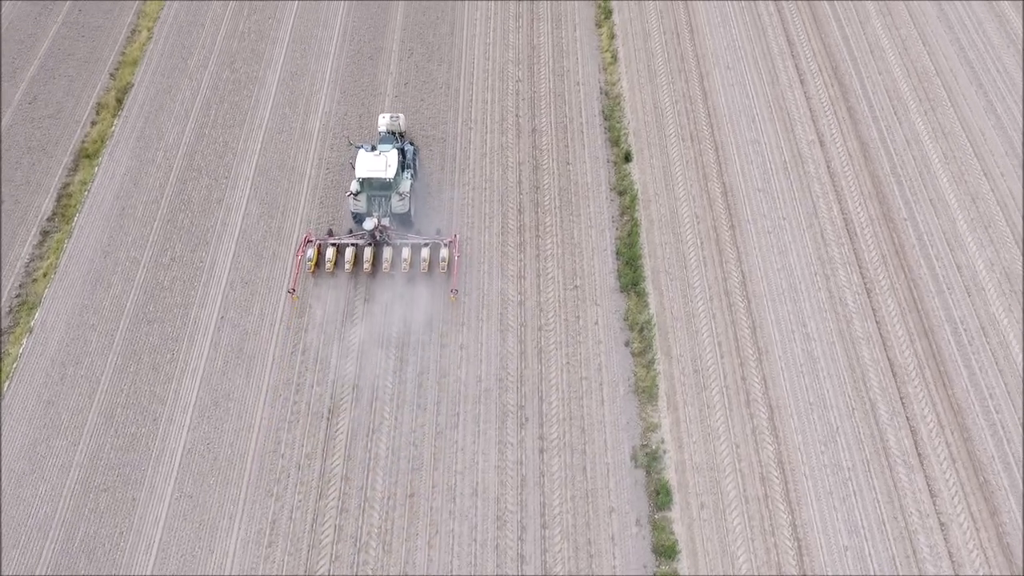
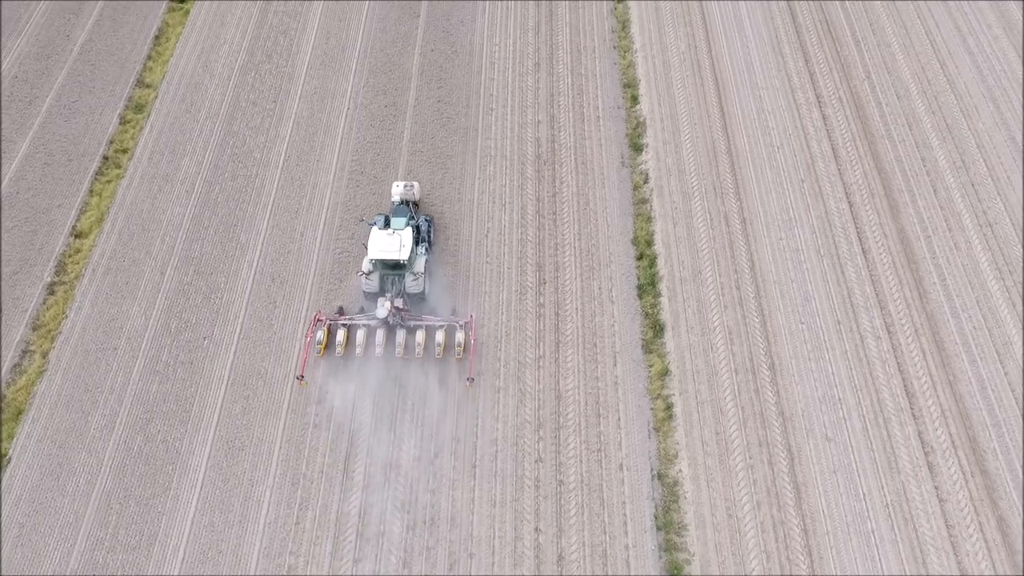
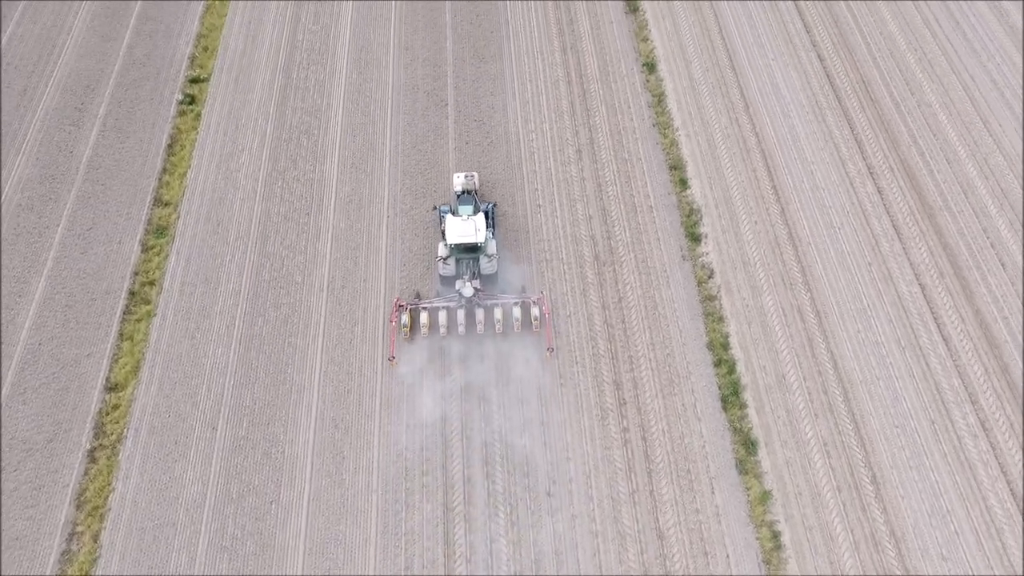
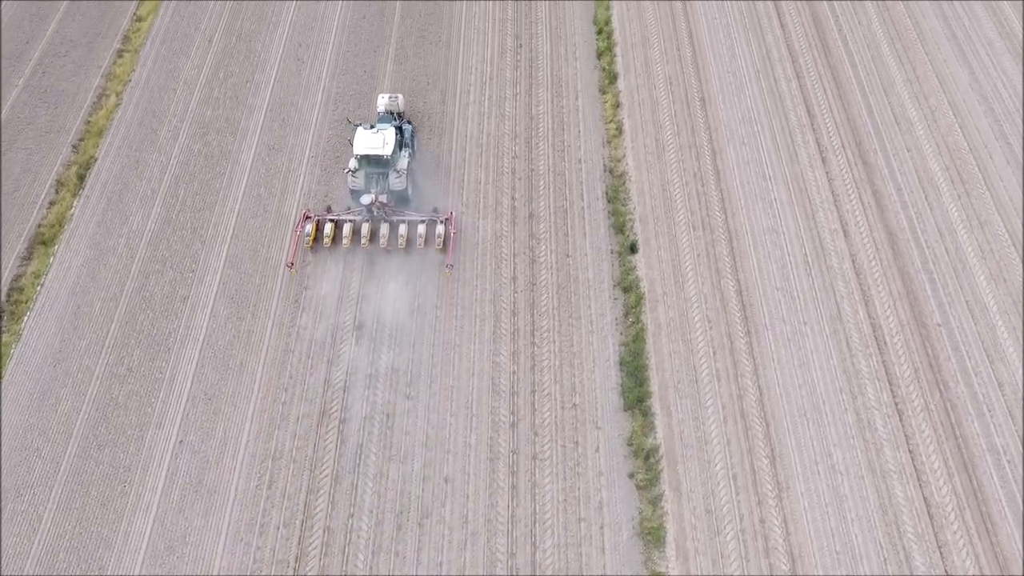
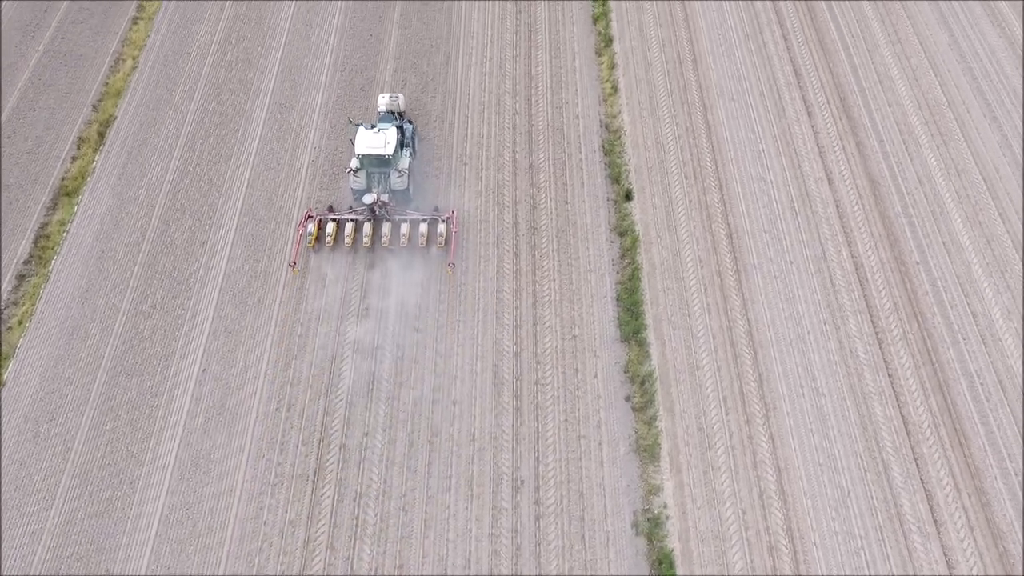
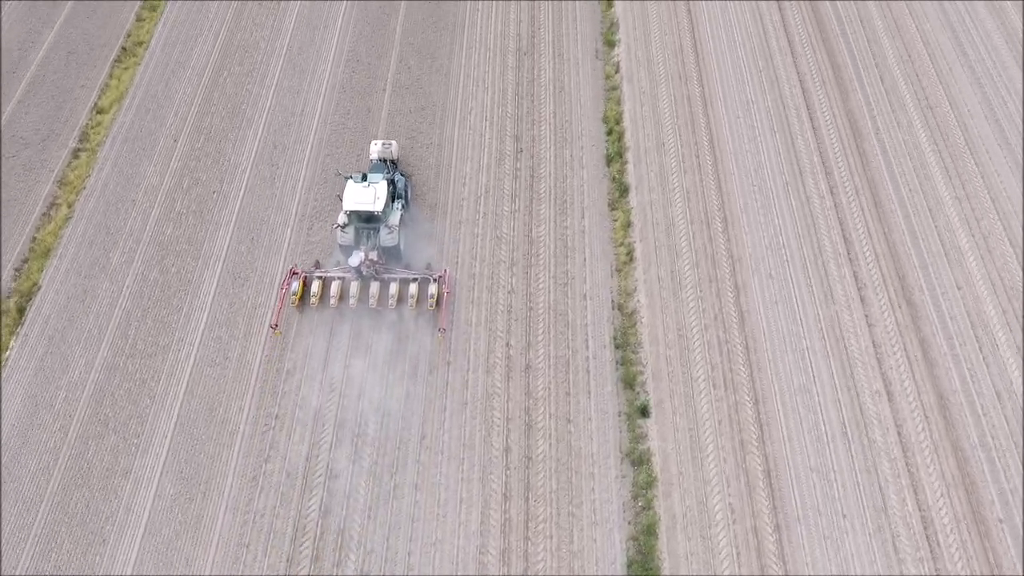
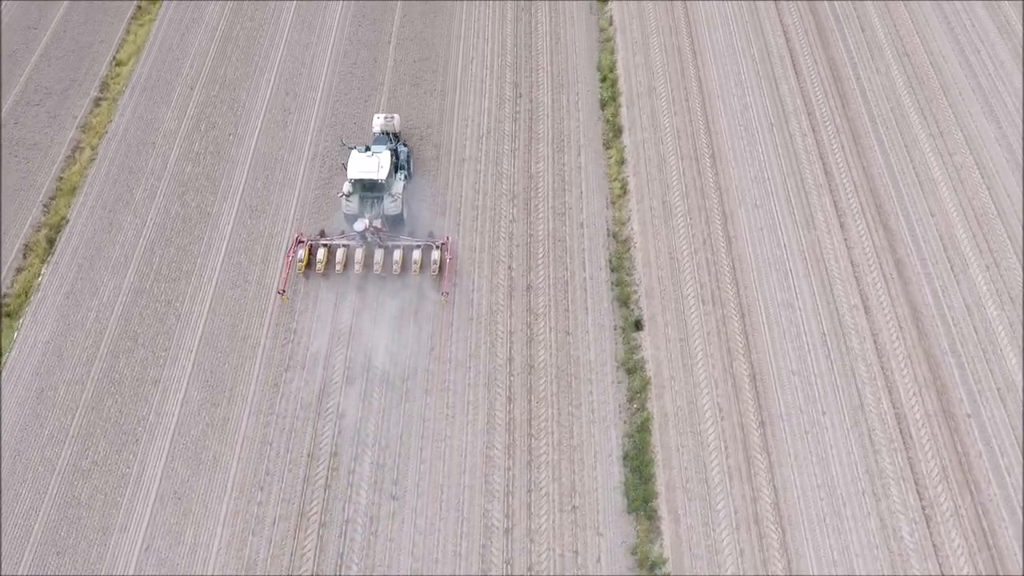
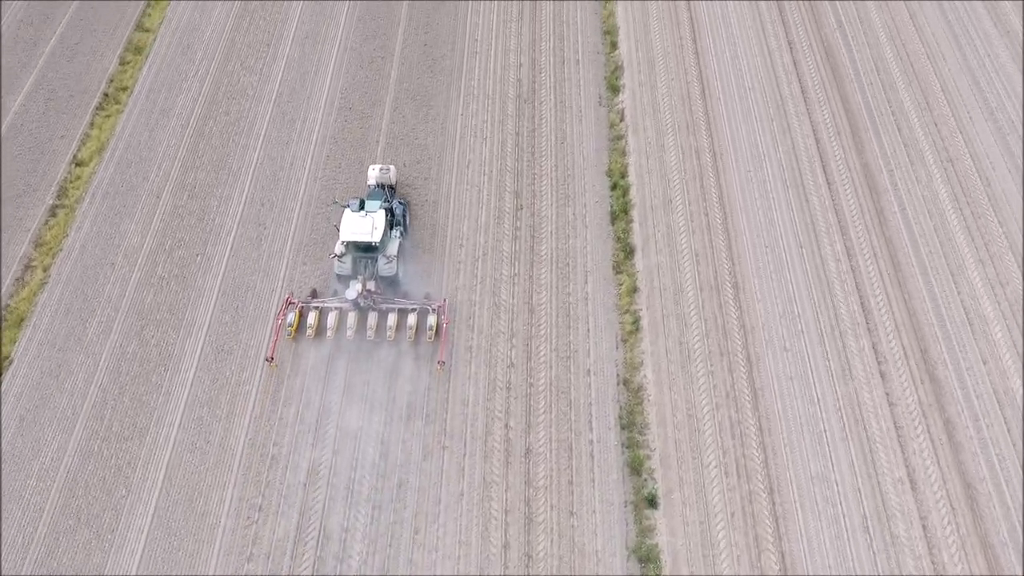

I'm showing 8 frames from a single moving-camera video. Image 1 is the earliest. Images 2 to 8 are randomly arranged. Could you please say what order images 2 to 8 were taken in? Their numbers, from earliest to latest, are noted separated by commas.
5, 4, 7, 6, 8, 2, 3
